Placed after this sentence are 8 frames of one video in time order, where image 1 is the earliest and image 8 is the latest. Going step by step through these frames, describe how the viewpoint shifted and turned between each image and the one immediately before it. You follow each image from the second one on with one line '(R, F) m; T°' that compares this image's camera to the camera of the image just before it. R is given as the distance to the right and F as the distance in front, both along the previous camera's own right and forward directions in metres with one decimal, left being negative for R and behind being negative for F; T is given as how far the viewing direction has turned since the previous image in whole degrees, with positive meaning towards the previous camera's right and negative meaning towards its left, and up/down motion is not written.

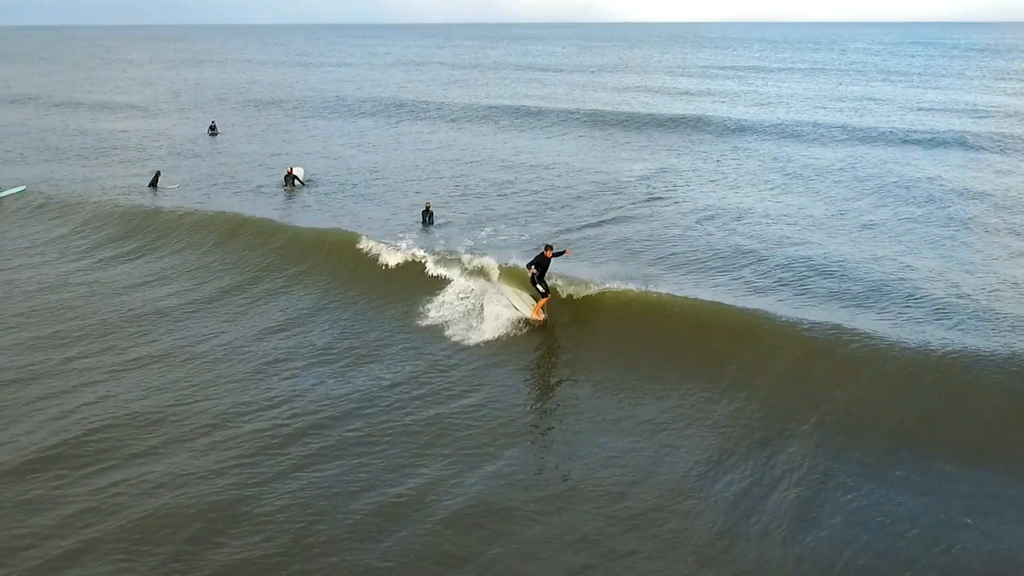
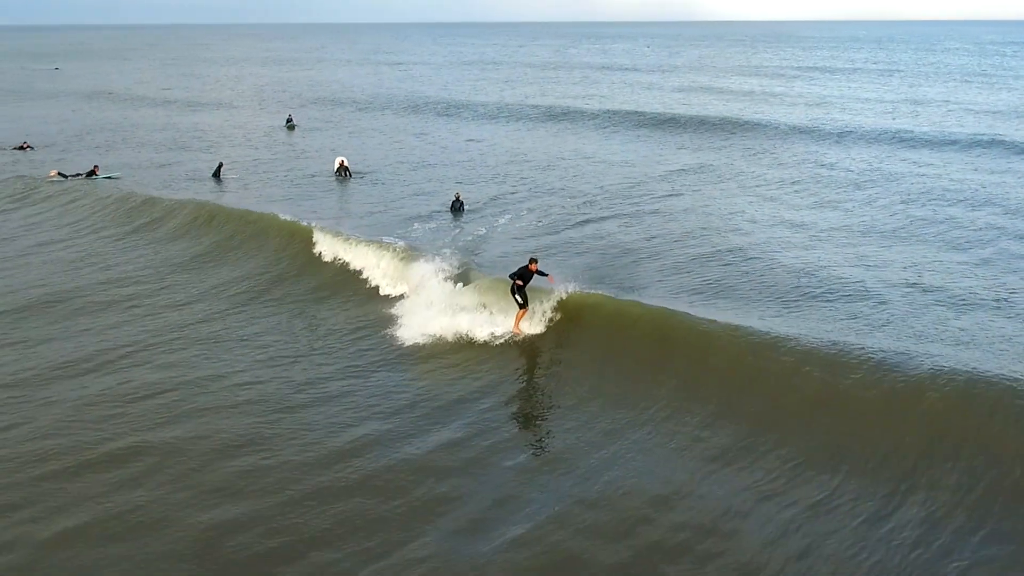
(+1.8, -2.5) m; -5°
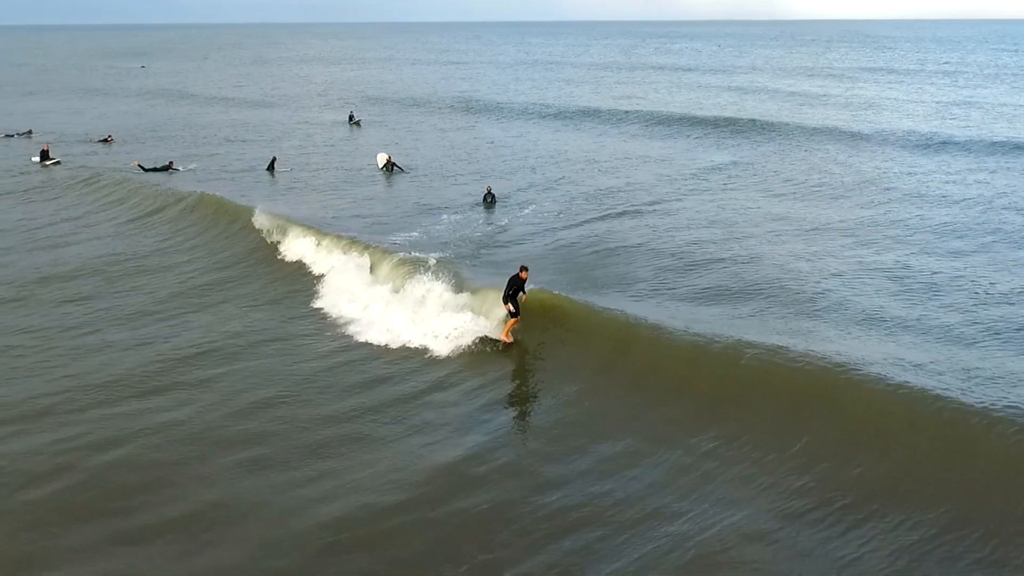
(+1.3, -1.9) m; -4°
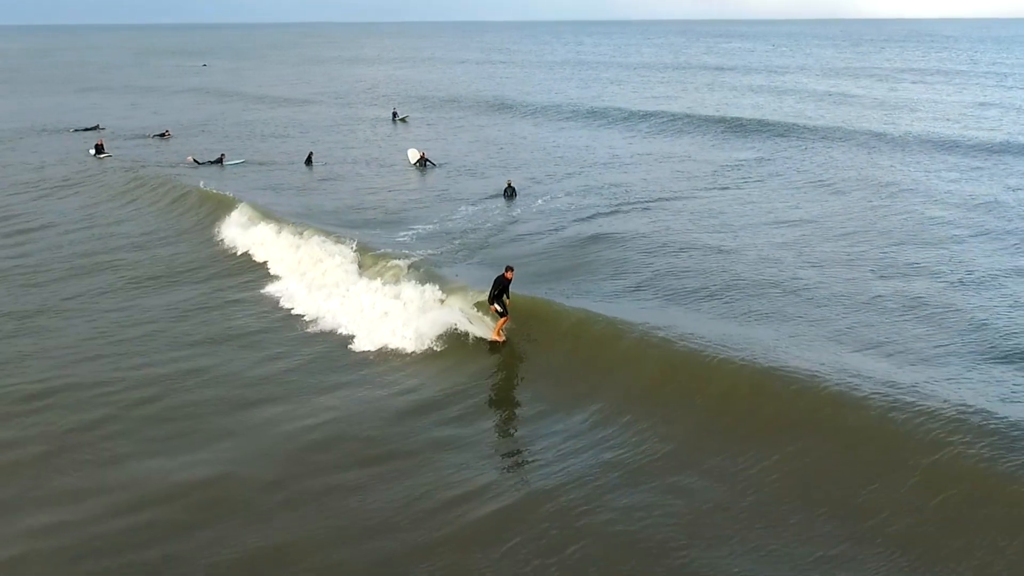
(+1.1, -1.7) m; -3°
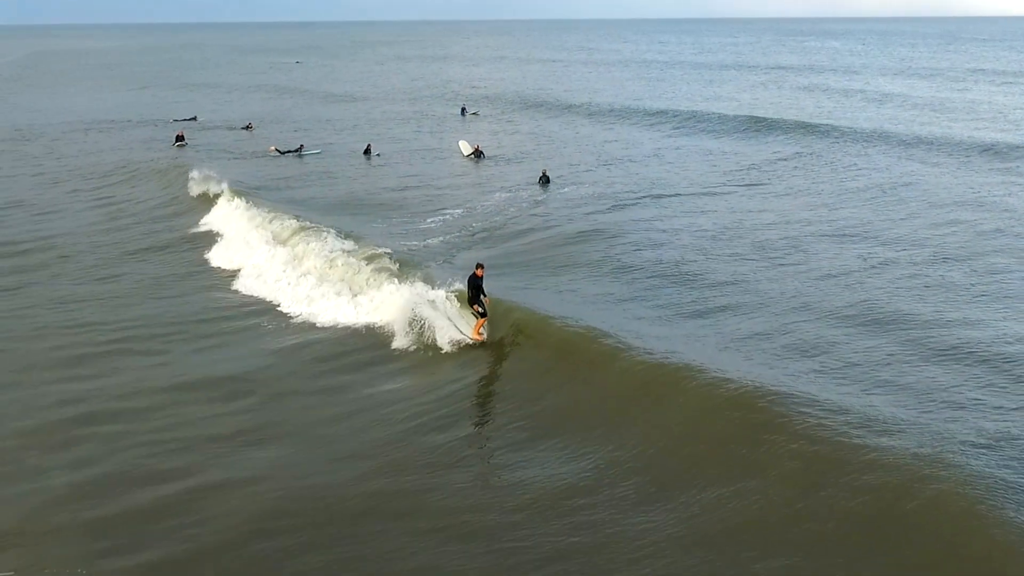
(+1.6, -2.6) m; -5°
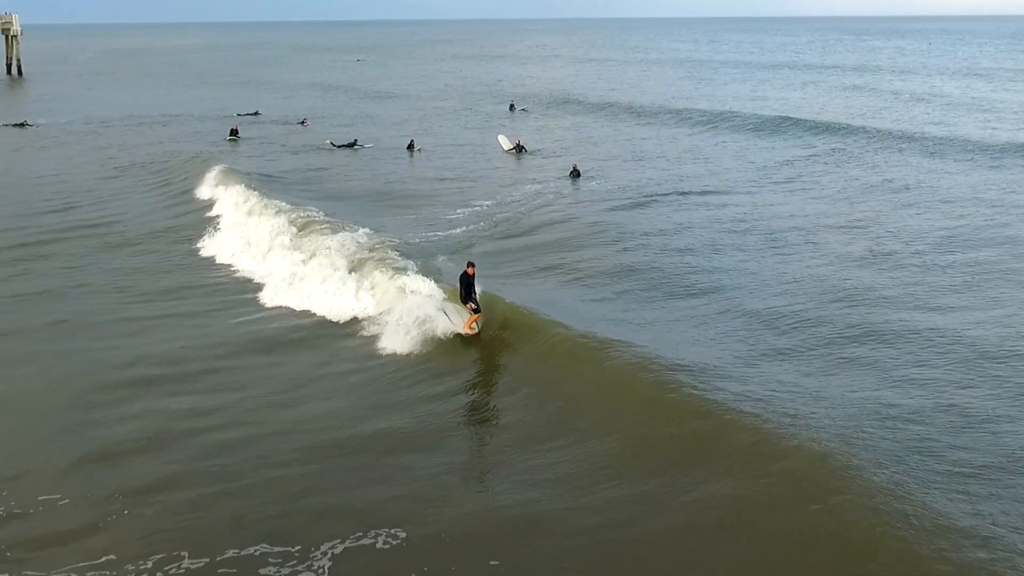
(+0.8, -1.4) m; -3°
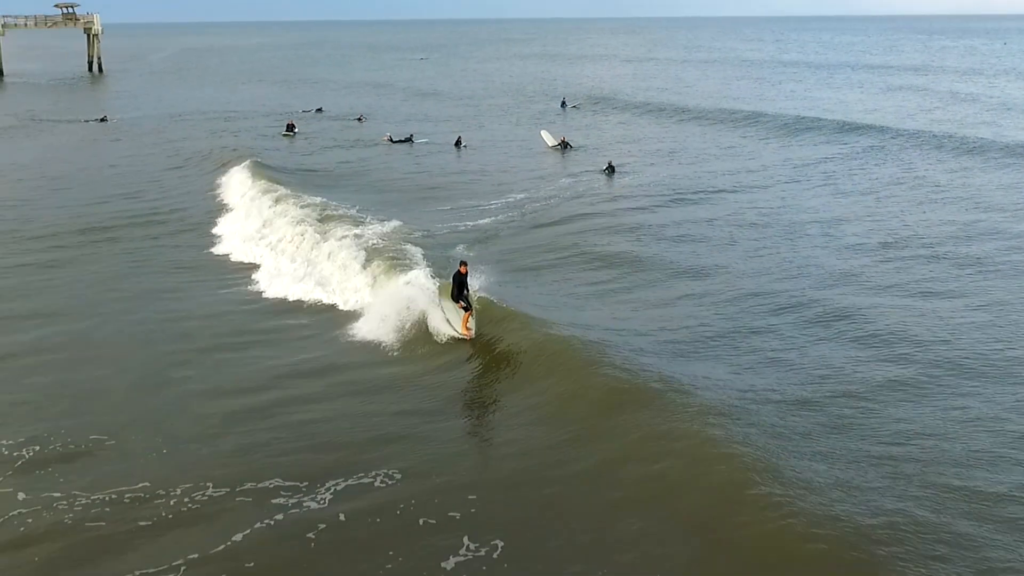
(+0.8, -1.3) m; -4°
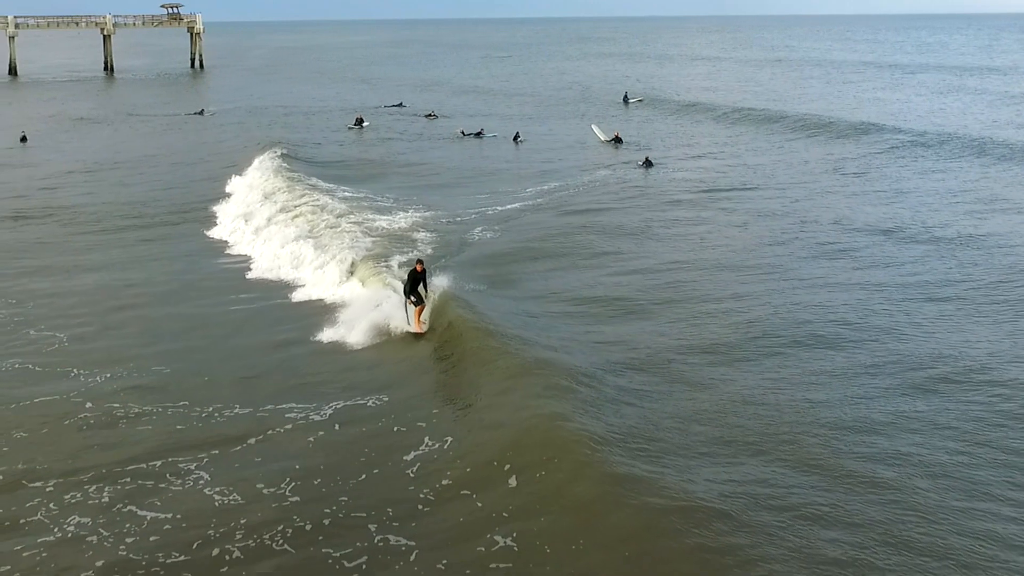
(+1.4, -2.2) m; -5°
